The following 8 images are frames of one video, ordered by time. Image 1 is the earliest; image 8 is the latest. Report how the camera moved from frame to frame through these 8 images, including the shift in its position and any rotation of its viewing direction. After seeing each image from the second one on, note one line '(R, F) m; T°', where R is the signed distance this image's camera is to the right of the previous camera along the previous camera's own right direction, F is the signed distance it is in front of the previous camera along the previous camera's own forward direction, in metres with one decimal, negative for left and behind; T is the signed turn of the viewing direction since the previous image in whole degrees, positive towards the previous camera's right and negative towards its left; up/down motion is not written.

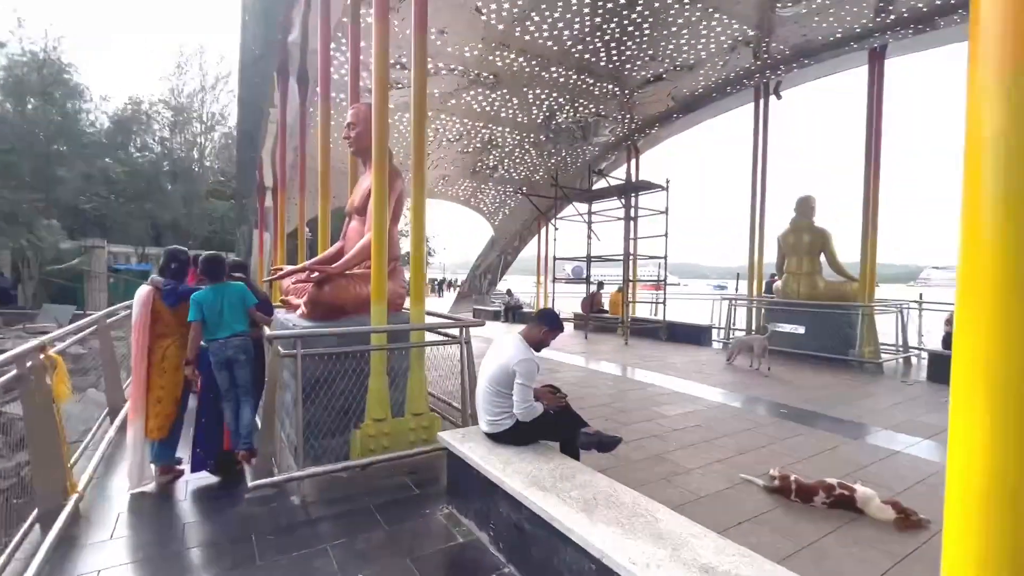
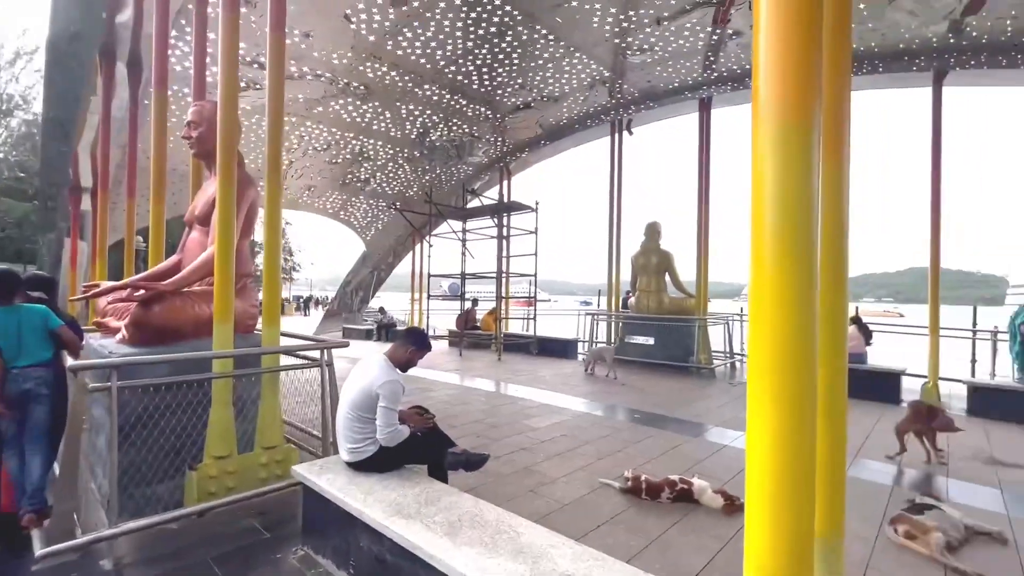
(+0.1, 0.0) m; +15°
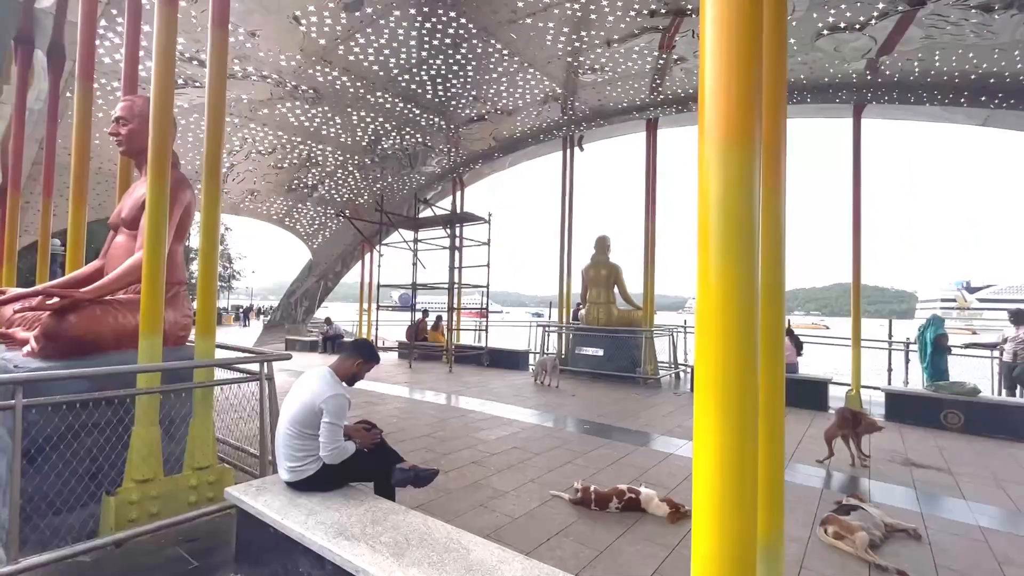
(0.0, 0.0) m; +6°
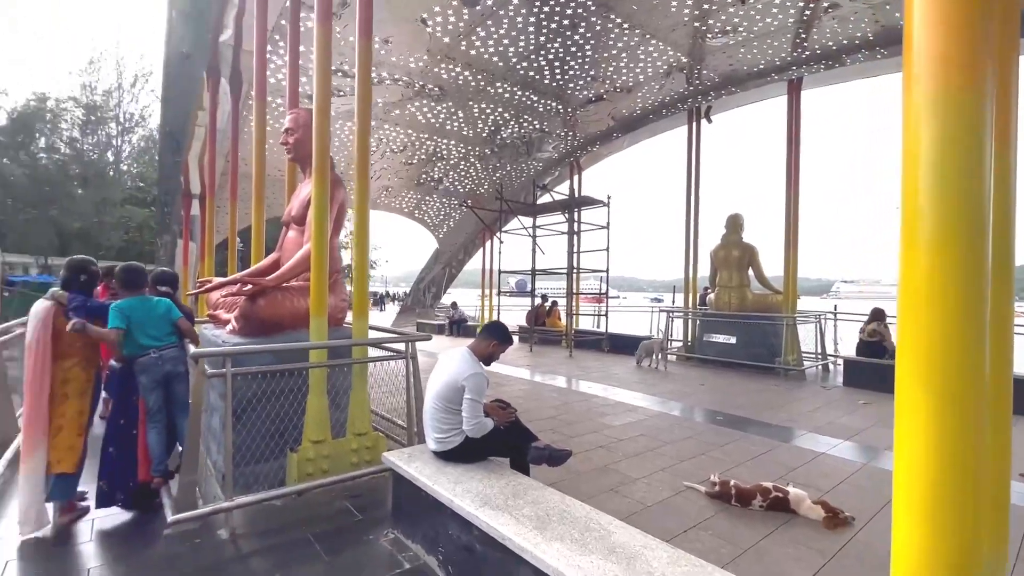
(-0.1, 0.0) m; -14°
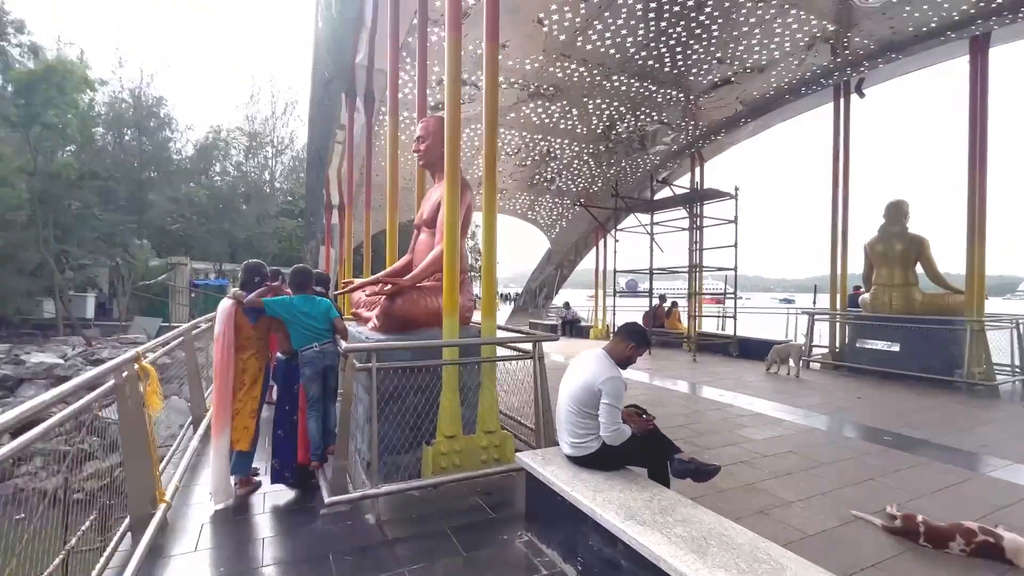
(-0.2, +0.1) m; -13°
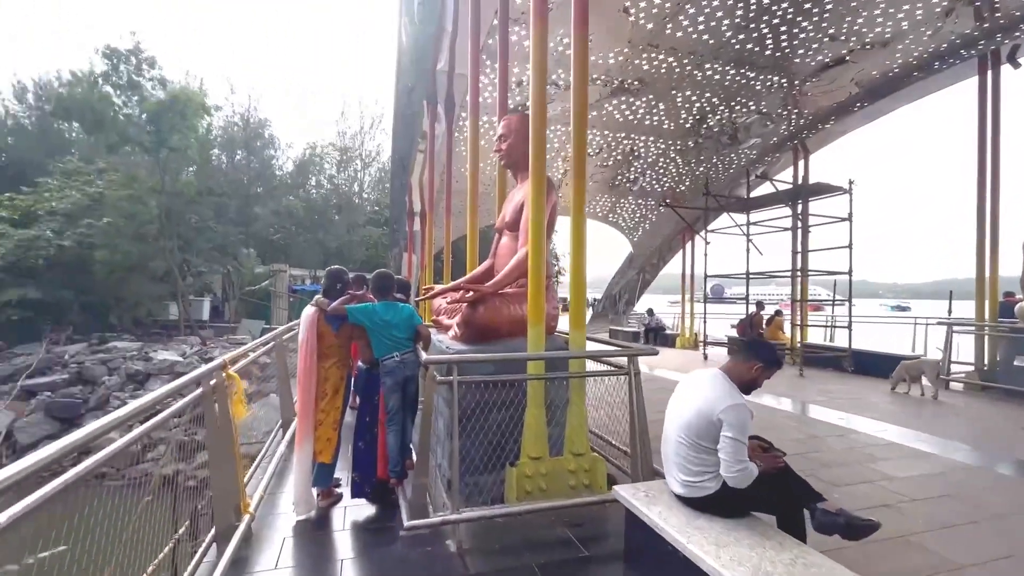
(-0.1, +0.3) m; -9°
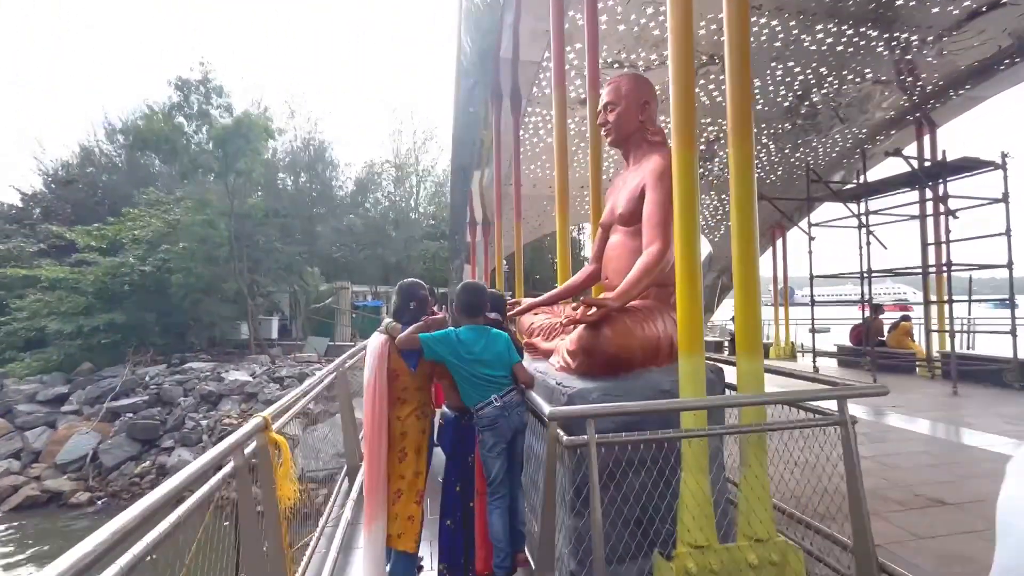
(-0.4, +0.9) m; -6°
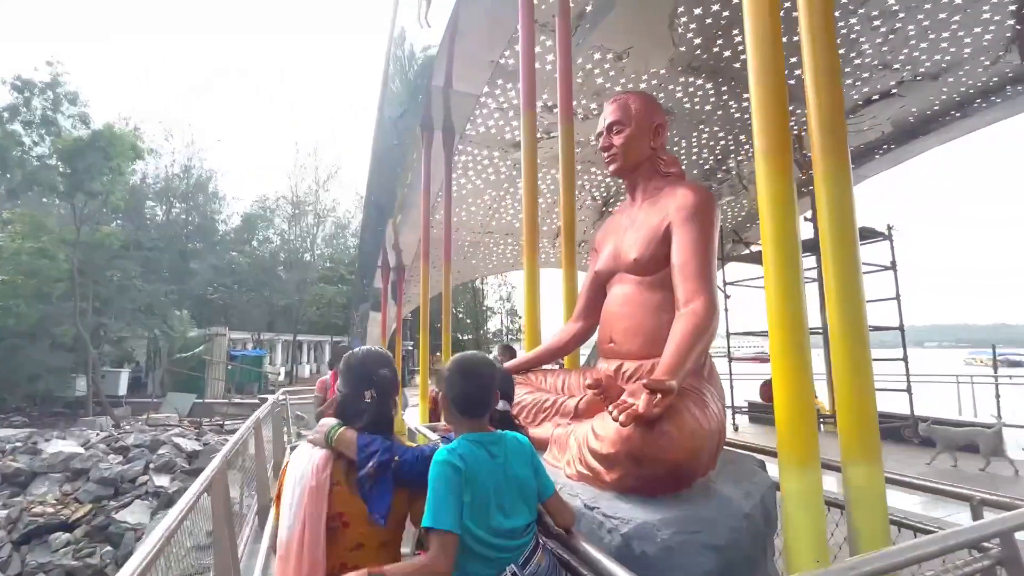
(-0.4, +0.9) m; +12°
